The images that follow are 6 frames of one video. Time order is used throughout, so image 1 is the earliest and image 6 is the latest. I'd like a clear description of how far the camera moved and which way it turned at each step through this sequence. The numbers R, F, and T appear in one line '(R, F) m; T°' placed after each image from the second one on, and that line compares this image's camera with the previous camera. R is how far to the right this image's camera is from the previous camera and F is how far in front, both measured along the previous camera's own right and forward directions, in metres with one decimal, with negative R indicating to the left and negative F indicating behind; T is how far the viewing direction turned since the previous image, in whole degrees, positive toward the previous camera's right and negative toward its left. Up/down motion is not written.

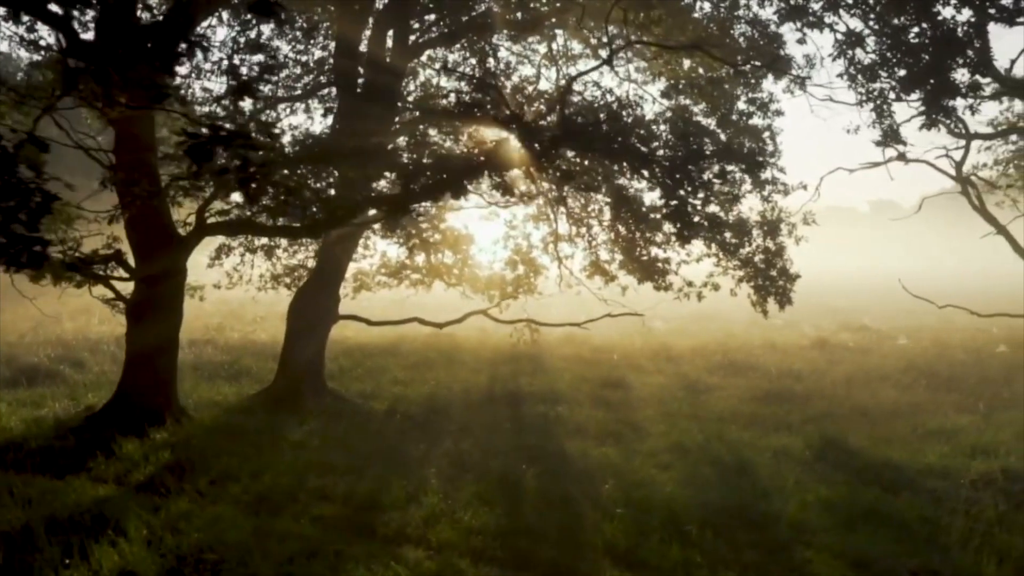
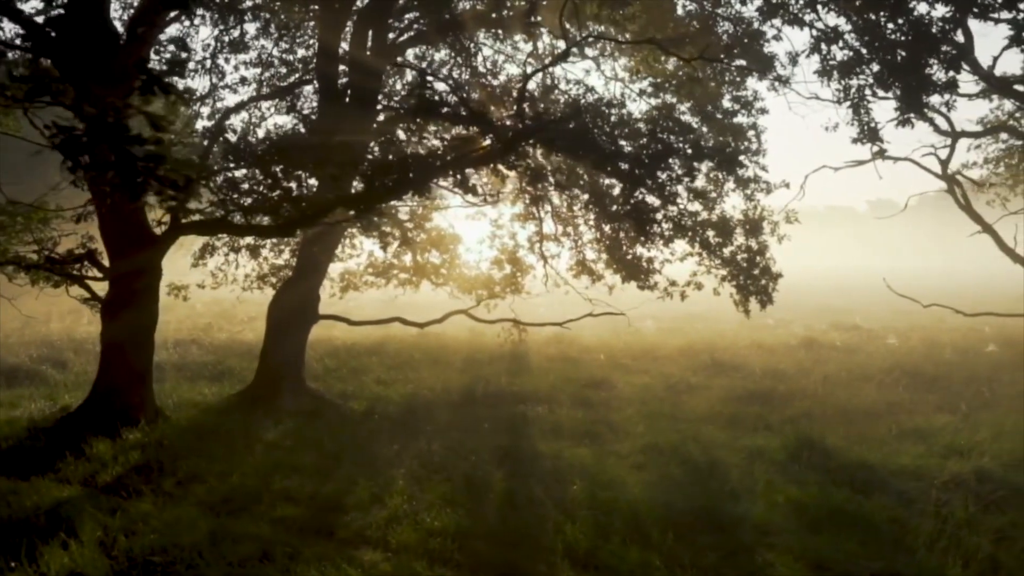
(+0.4, +0.1) m; 0°
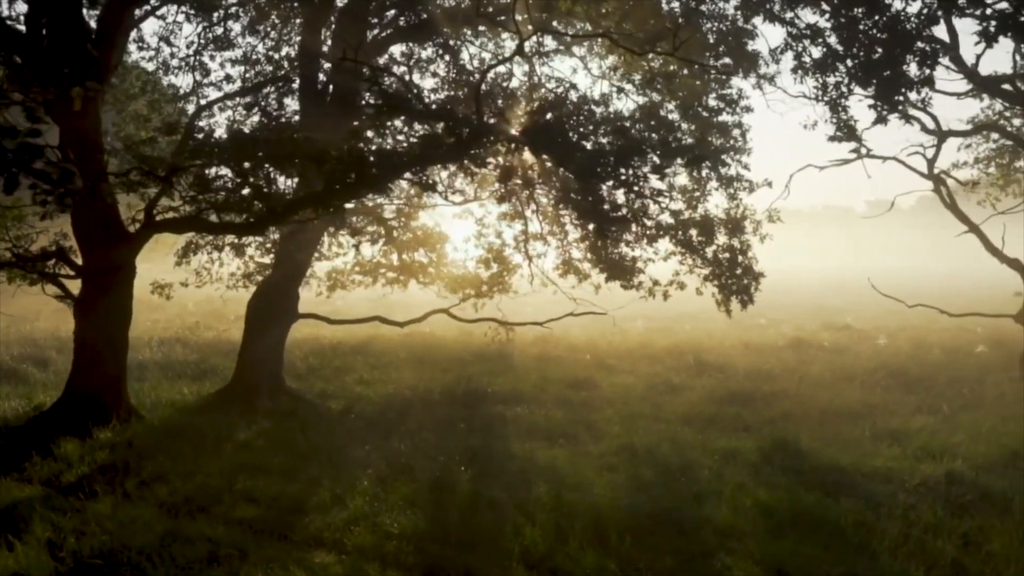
(+0.4, +0.1) m; 0°
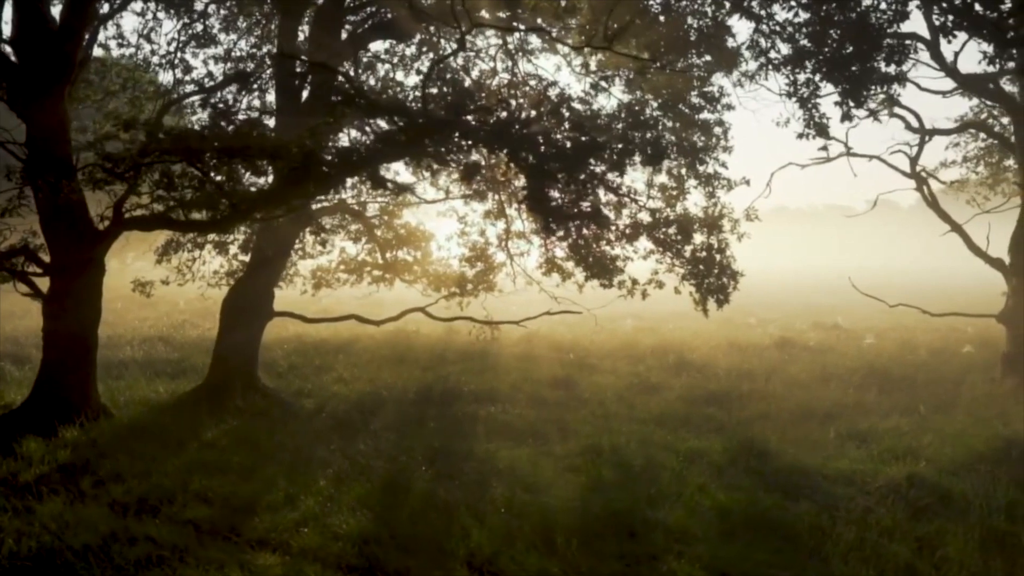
(+0.5, +0.1) m; 0°
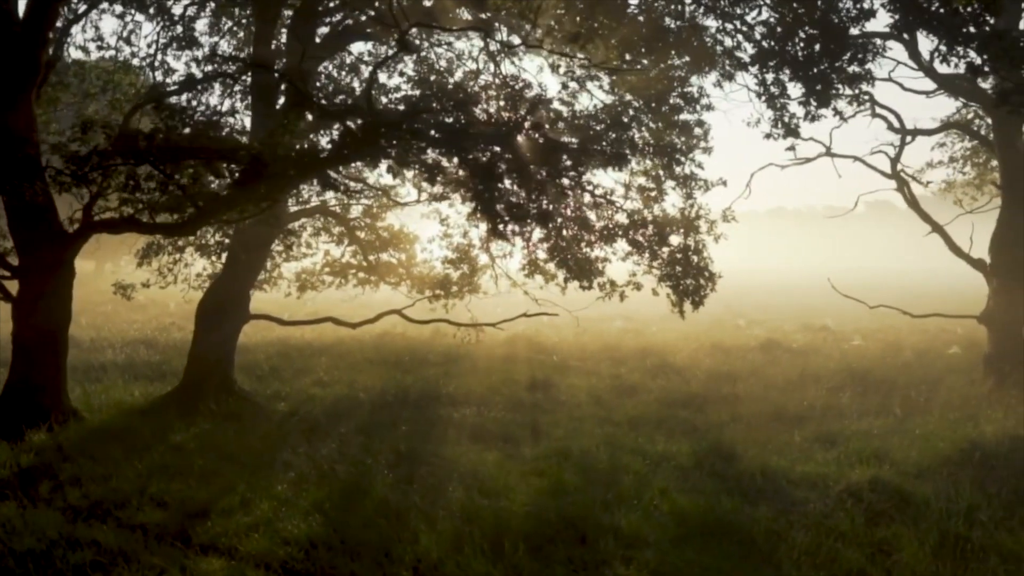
(+0.4, +0.1) m; 0°
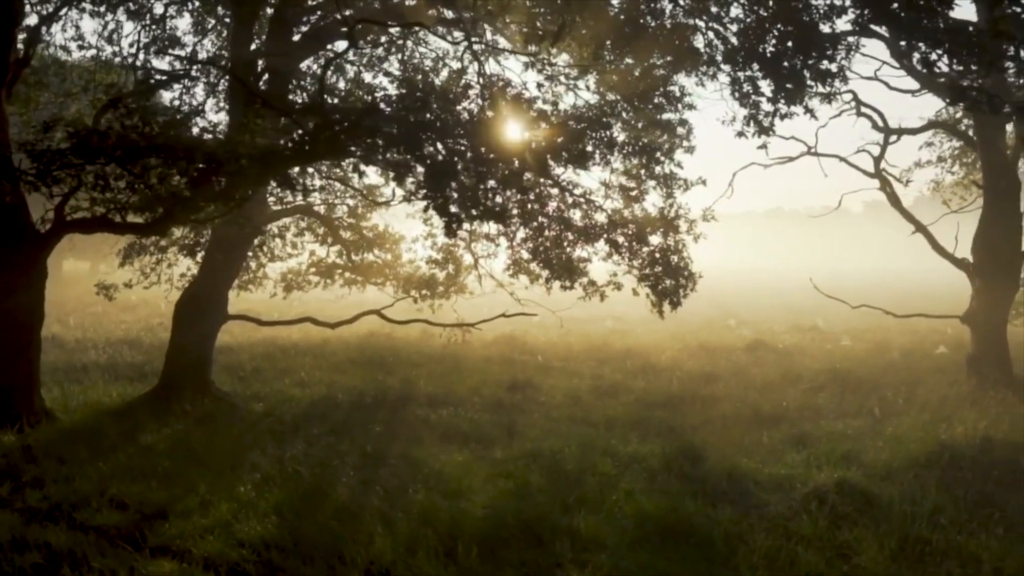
(+0.4, +0.1) m; 0°
